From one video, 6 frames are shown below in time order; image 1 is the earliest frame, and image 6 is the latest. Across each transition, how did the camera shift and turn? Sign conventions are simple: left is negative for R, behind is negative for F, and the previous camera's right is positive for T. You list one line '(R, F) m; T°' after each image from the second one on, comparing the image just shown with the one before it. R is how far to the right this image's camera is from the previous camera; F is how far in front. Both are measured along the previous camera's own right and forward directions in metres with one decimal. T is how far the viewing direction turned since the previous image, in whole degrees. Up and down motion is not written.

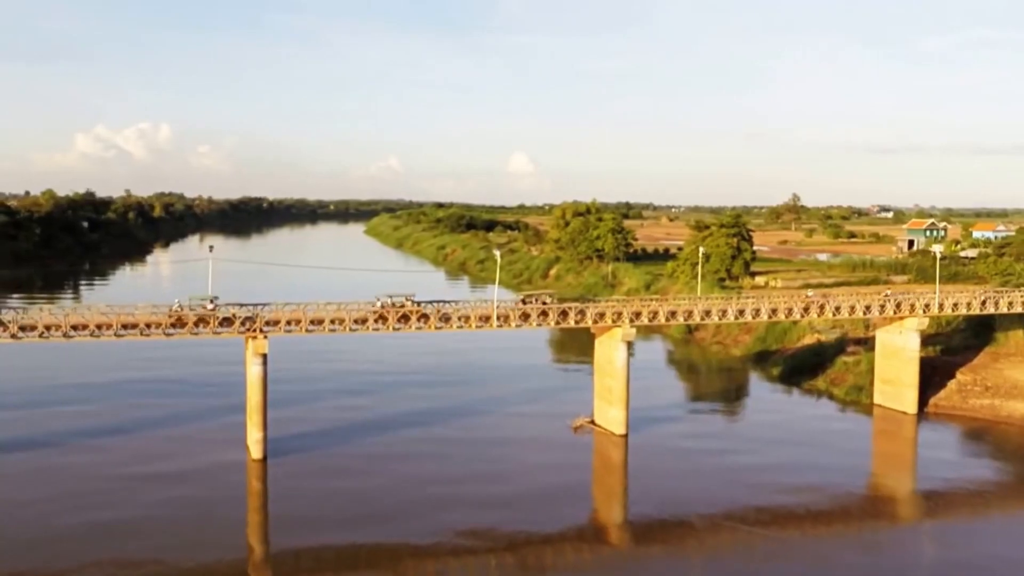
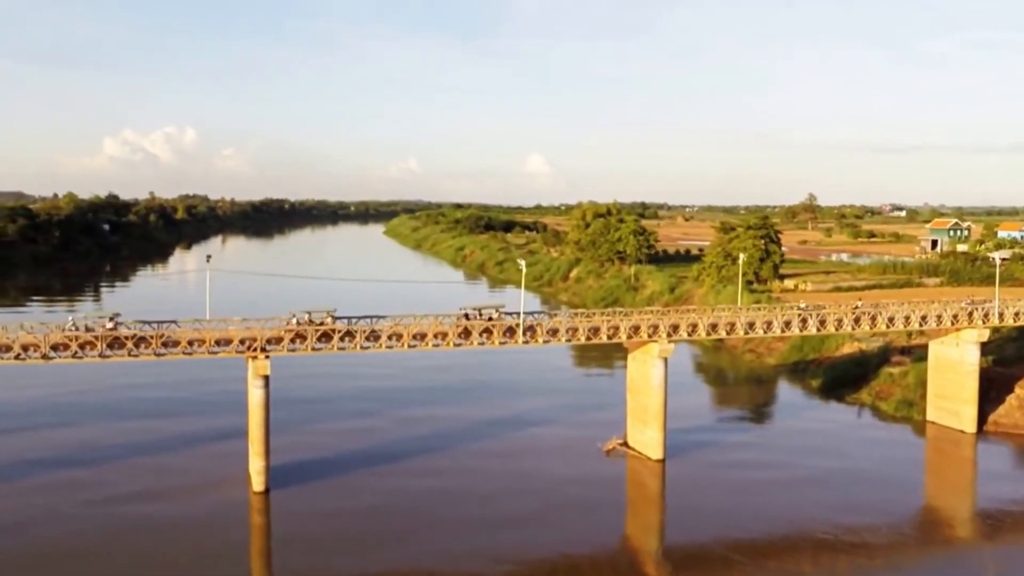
(-0.3, +2.6) m; -1°
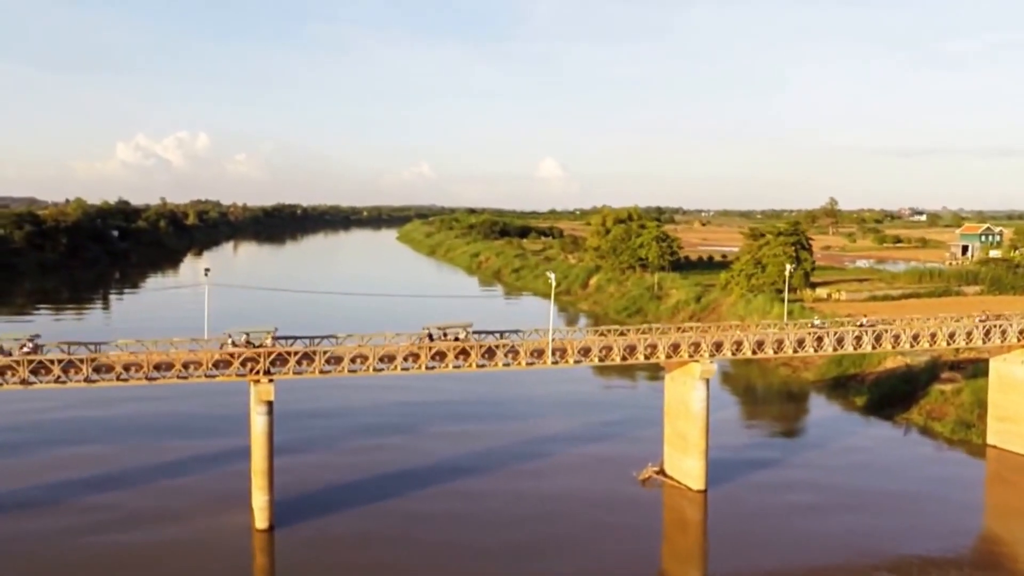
(-0.4, +2.5) m; -1°
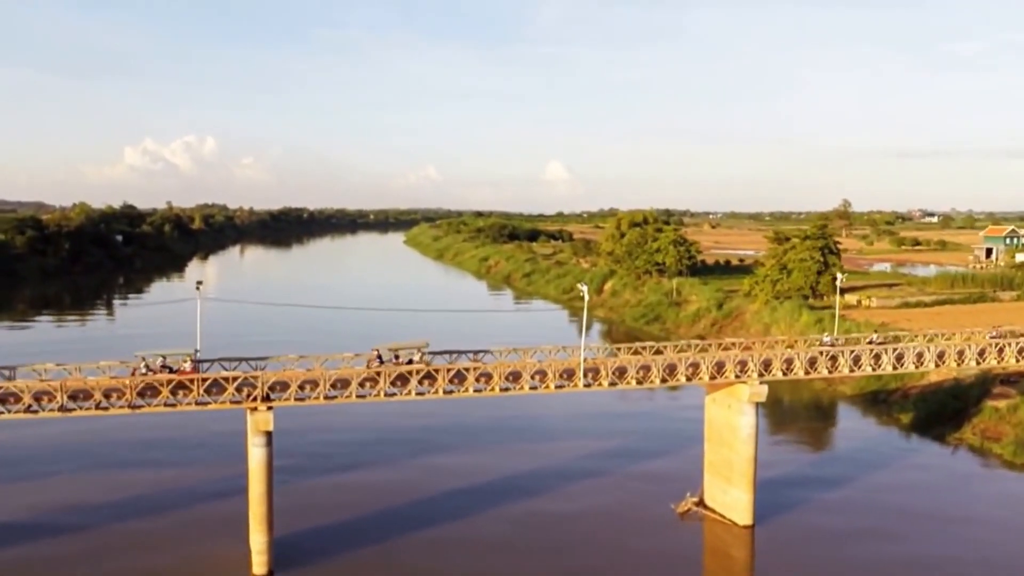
(-0.5, +2.6) m; 0°
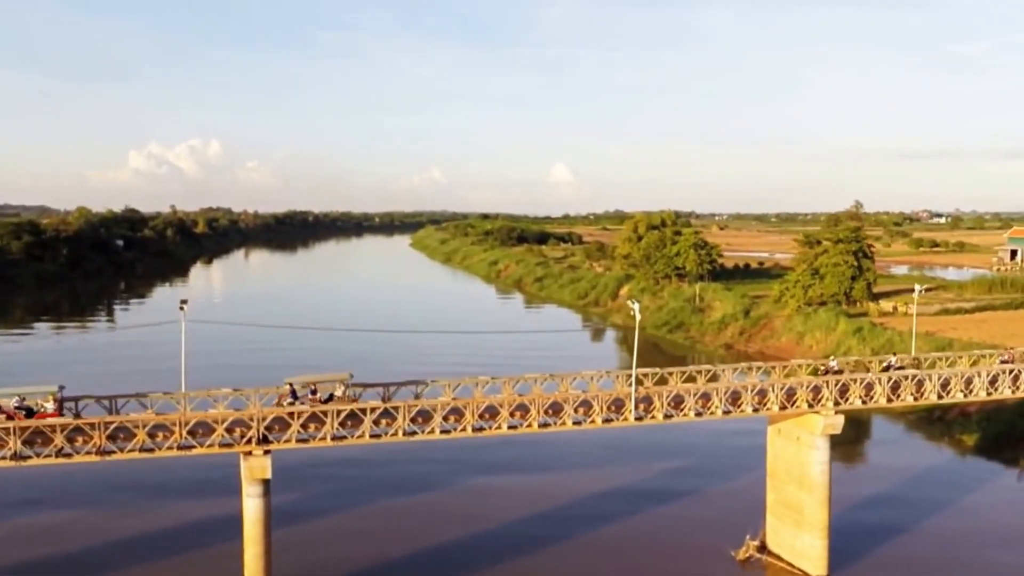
(-0.7, +3.3) m; 0°
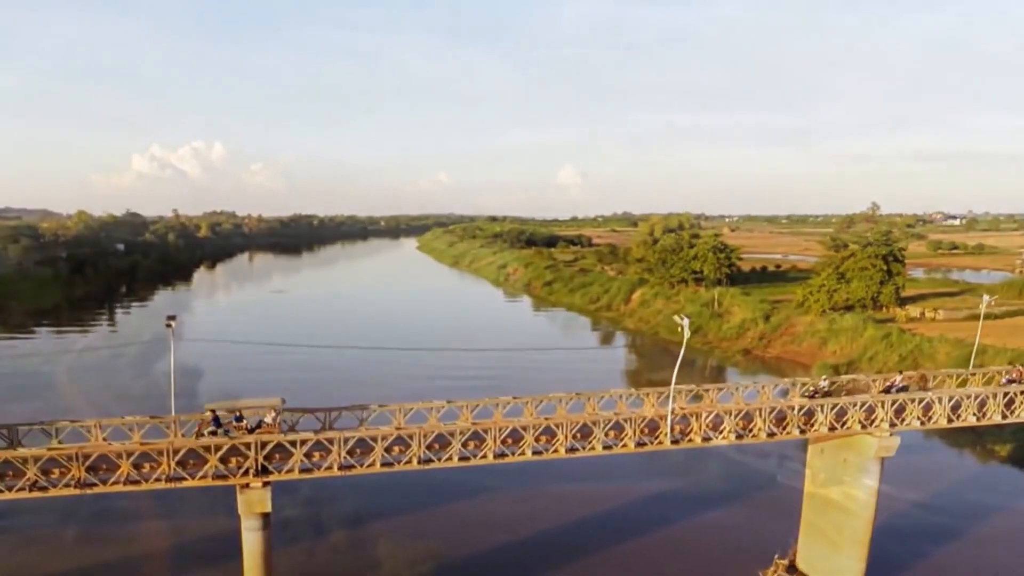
(-0.3, +1.8) m; 0°
